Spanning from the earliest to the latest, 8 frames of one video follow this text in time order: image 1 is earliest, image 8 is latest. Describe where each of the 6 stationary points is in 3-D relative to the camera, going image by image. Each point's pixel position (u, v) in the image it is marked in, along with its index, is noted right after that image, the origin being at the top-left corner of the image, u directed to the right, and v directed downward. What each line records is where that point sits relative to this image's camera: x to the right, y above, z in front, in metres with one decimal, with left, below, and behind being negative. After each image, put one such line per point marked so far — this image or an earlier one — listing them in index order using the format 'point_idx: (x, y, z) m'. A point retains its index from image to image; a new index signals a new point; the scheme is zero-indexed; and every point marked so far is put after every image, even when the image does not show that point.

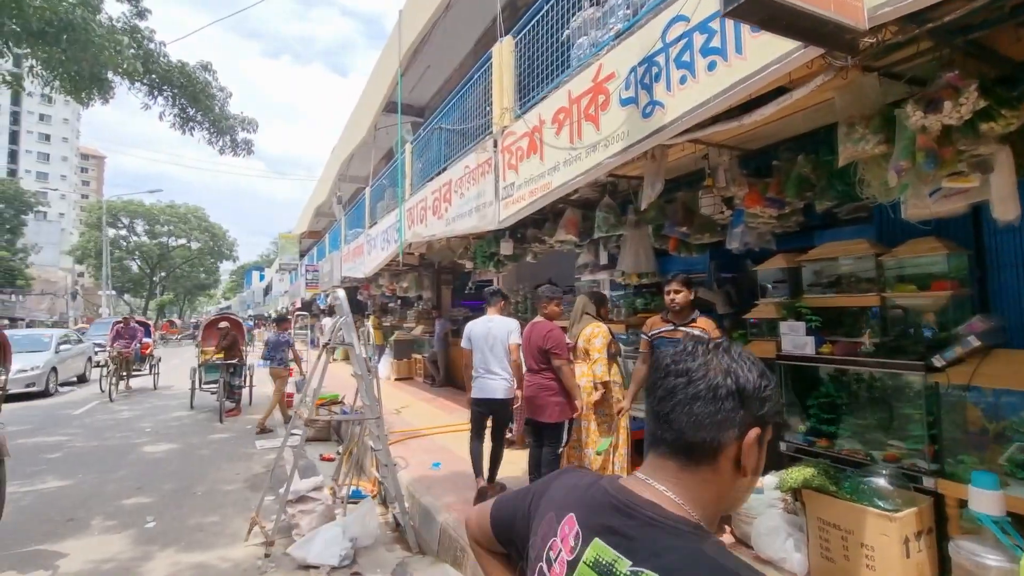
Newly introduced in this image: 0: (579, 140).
0: (+0.5, +1.2, +3.9) m
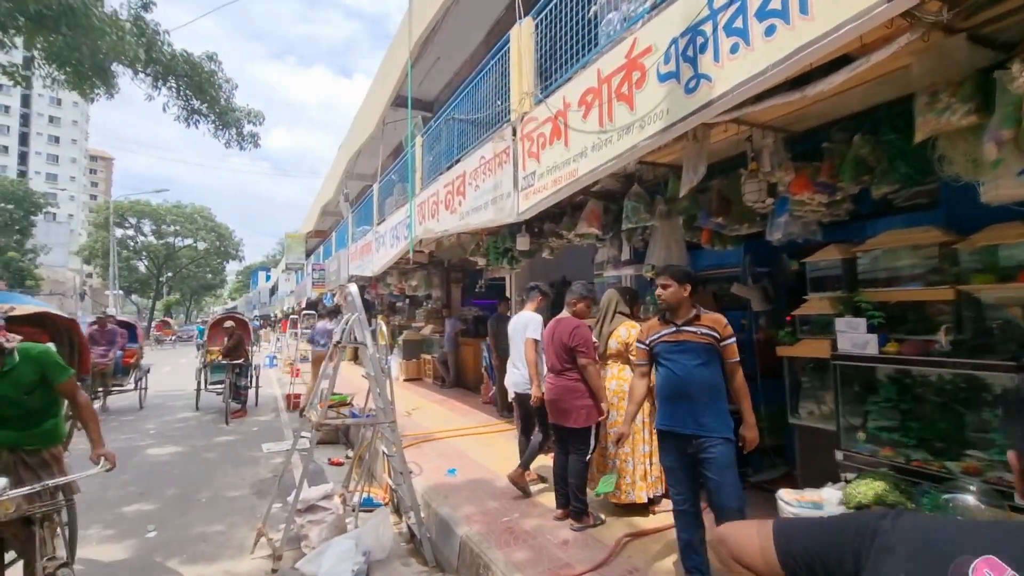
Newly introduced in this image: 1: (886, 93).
0: (+0.7, +1.2, +3.6) m
1: (+2.3, +1.2, +3.0) m
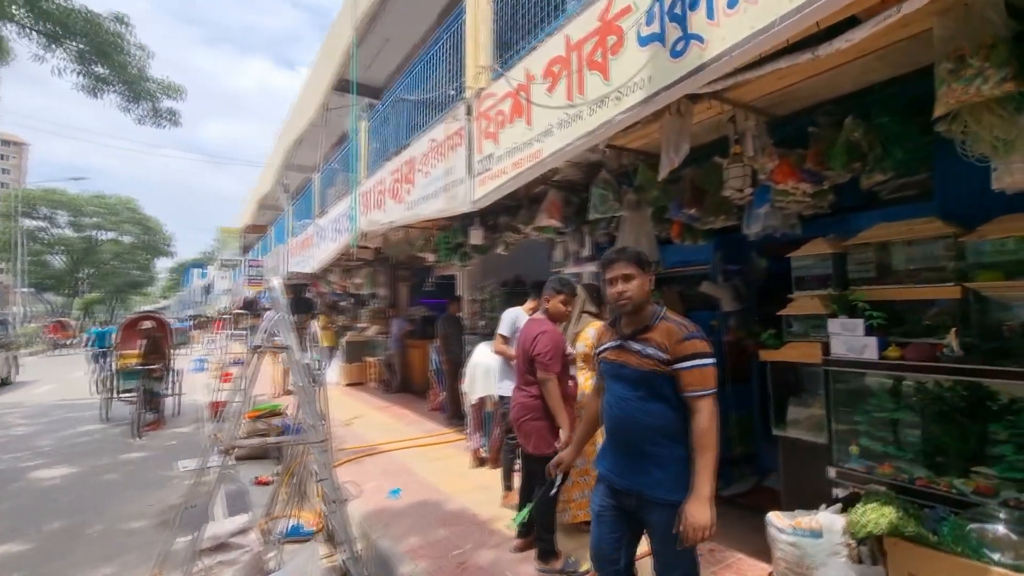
0: (+0.4, +1.2, +3.1) m
1: (+2.1, +1.2, +2.7) m
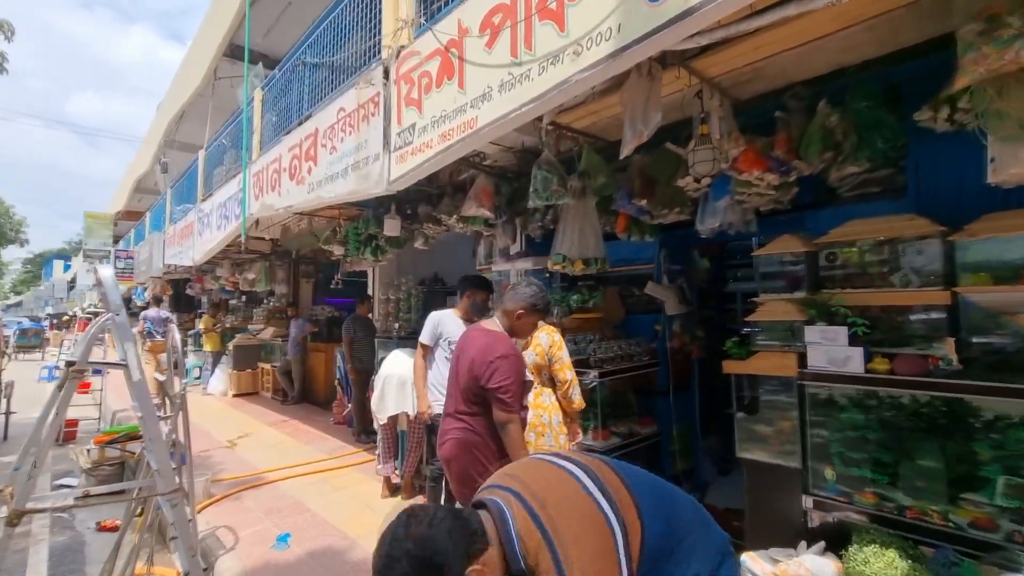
0: (+0.1, +1.2, +2.6) m
1: (+1.7, +1.2, +2.5) m
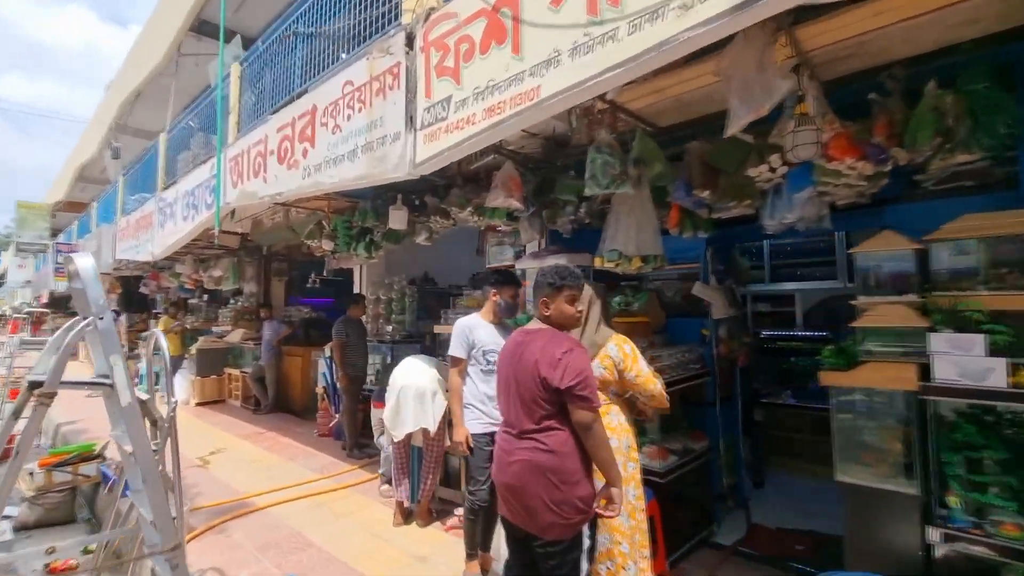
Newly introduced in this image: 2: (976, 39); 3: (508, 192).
0: (+0.4, +1.2, +2.2) m
1: (+2.1, +1.2, +2.2) m
2: (+2.2, +1.2, +2.3) m
3: (0.0, +0.7, +3.7) m
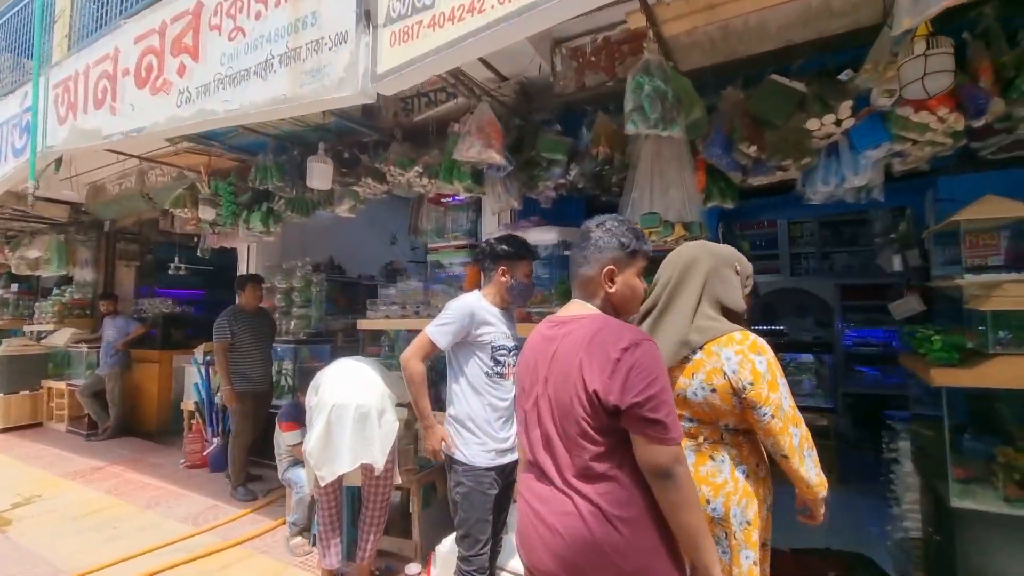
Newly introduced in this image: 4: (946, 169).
0: (+0.7, +1.3, +1.4) m
1: (+2.3, +1.3, +1.8) m
2: (+2.3, +1.3, +2.0) m
3: (-0.2, +0.8, +2.9) m
4: (+2.3, +0.6, +2.6) m
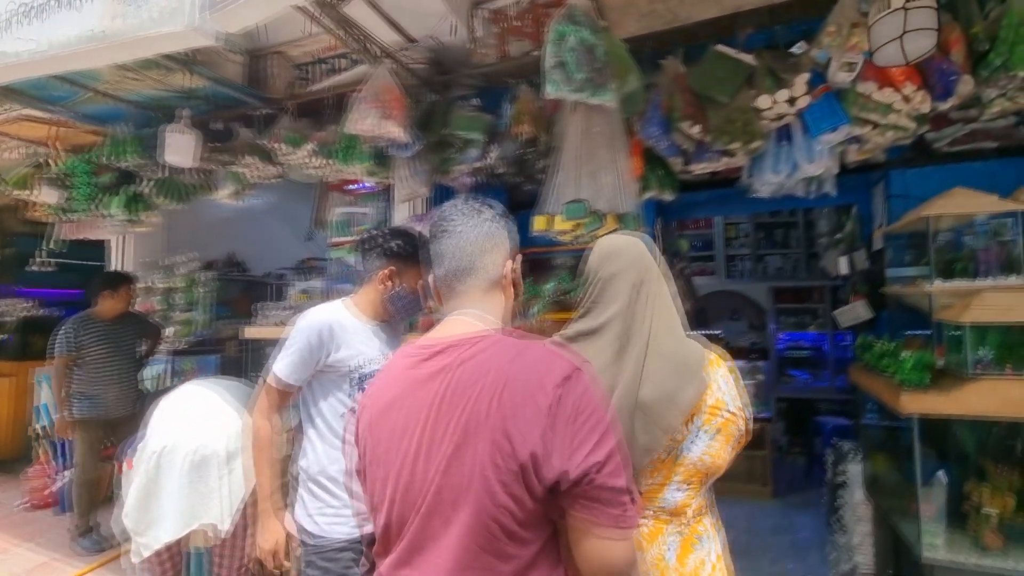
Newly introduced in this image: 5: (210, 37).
0: (+0.4, +1.3, +1.0) m
1: (+1.9, +1.2, +1.6) m
2: (+1.9, +1.2, +1.7) m
3: (-0.6, +0.8, +2.3) m
4: (+1.8, +0.6, +2.3) m
5: (-1.0, +0.8, +1.6) m
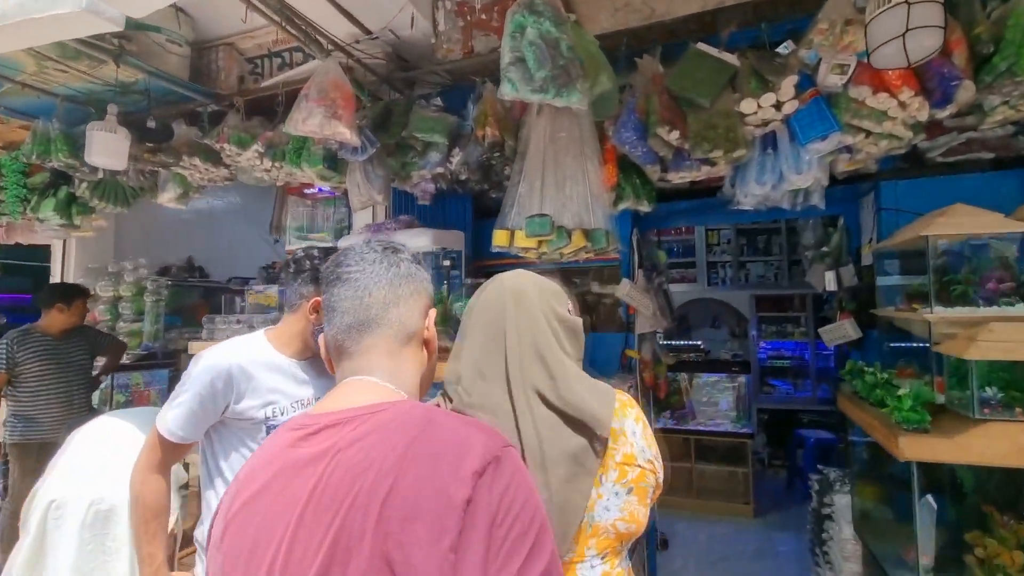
0: (+0.2, +1.2, +0.8) m
1: (+1.8, +1.2, +1.4) m
2: (+1.8, +1.1, +1.6) m
3: (-0.8, +0.7, +2.1) m
4: (+1.7, +0.5, +2.1) m
5: (-1.1, +0.8, +1.4) m
